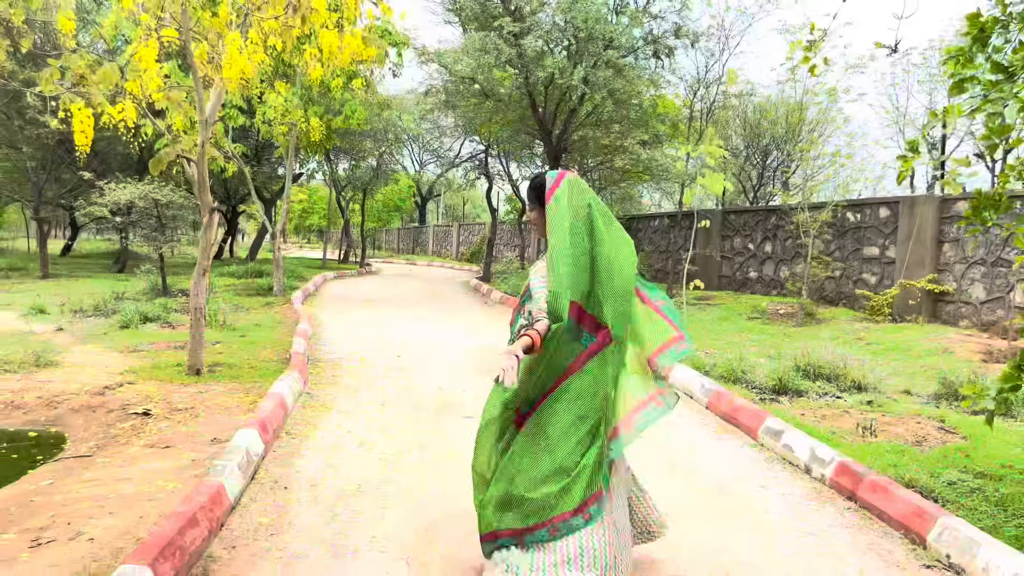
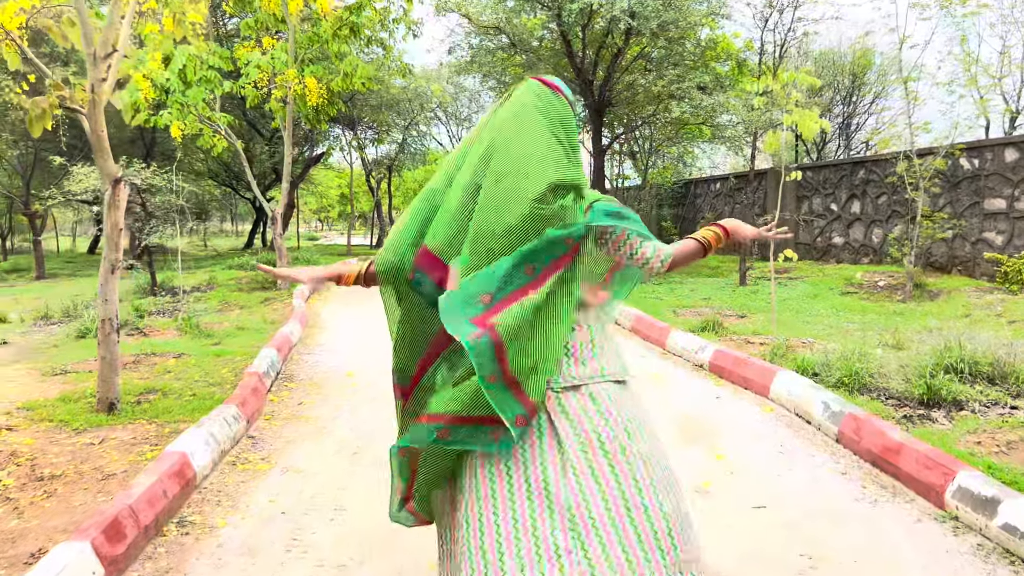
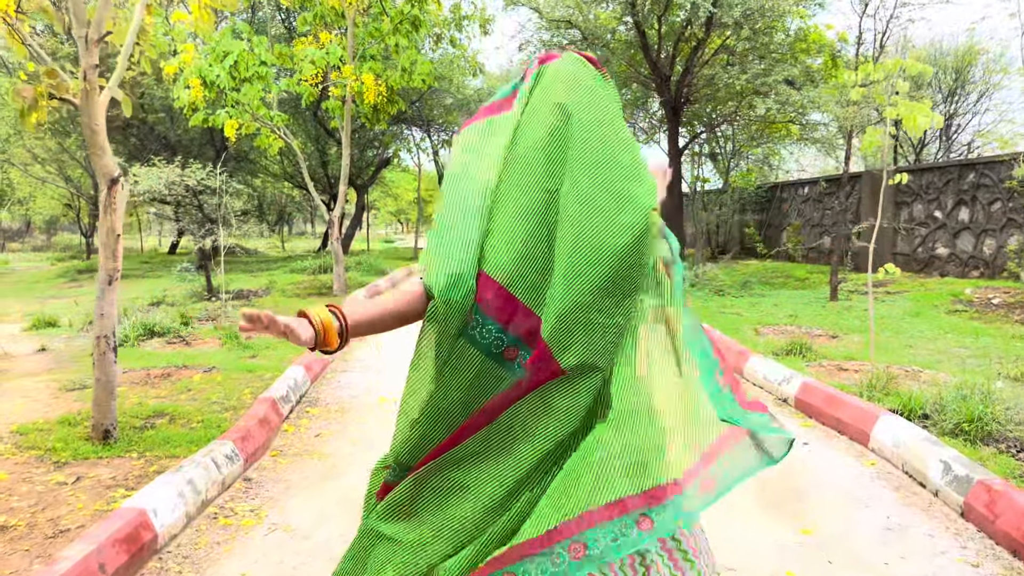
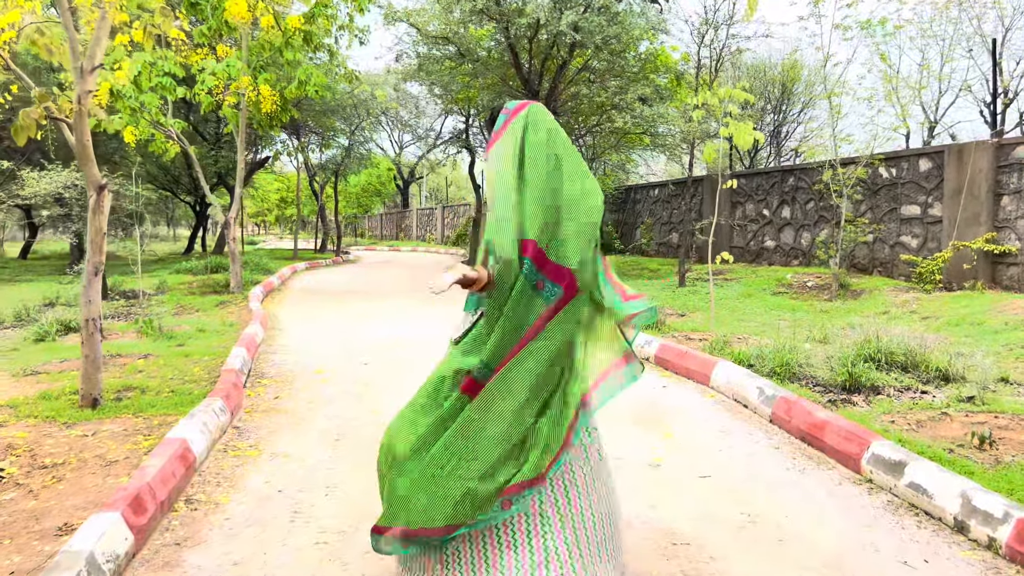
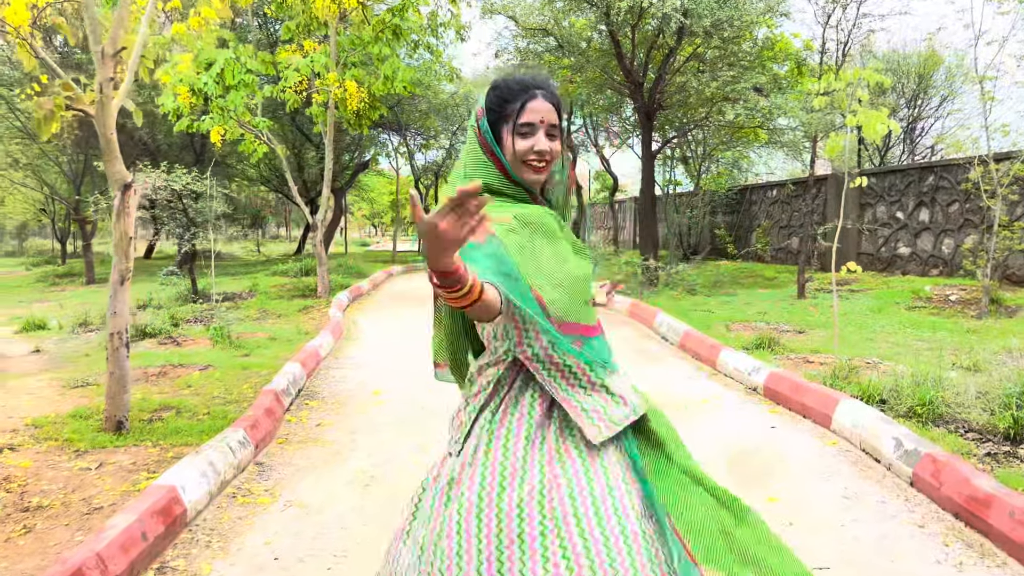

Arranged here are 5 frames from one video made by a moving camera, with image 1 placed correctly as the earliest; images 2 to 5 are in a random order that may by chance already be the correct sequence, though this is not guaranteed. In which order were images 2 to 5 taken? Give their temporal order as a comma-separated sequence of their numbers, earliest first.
4, 2, 5, 3
